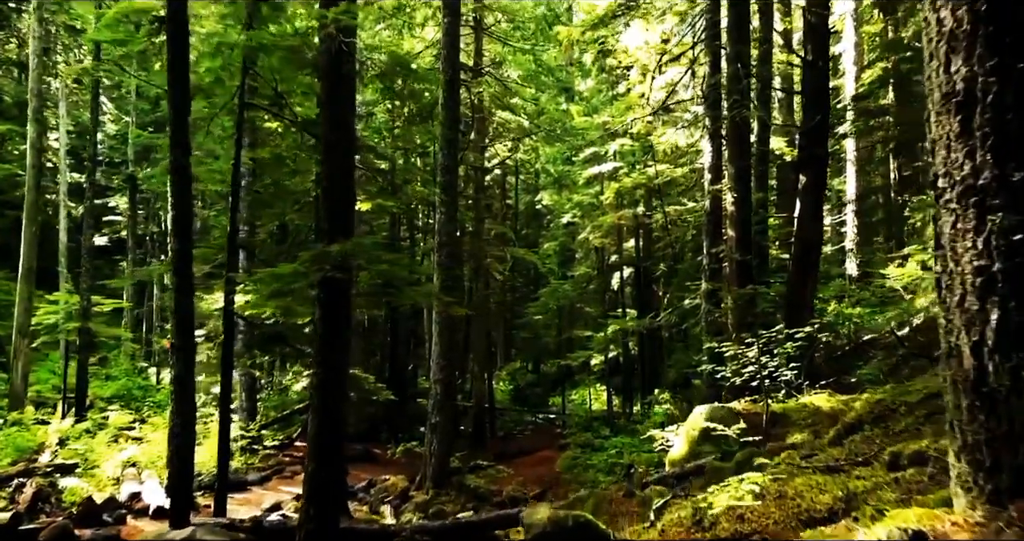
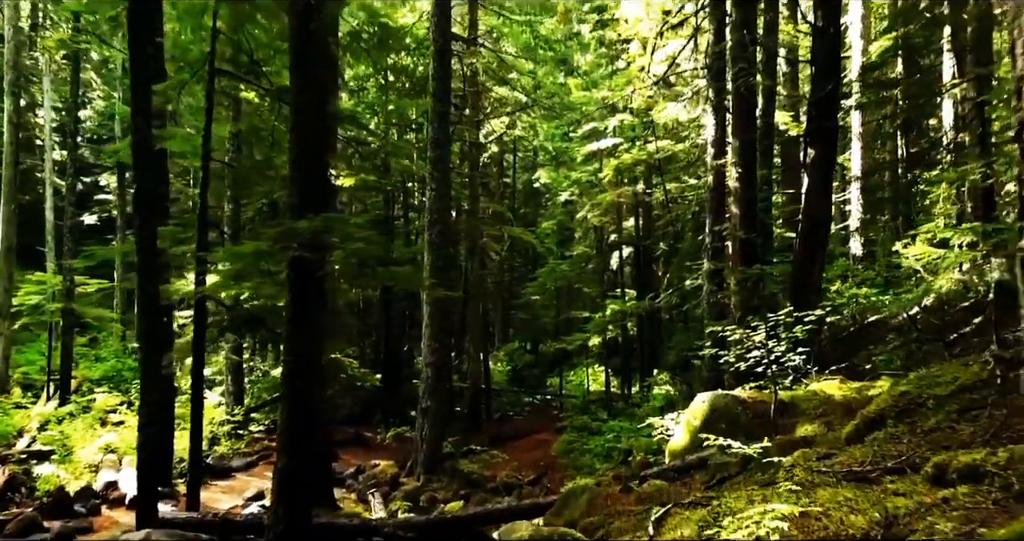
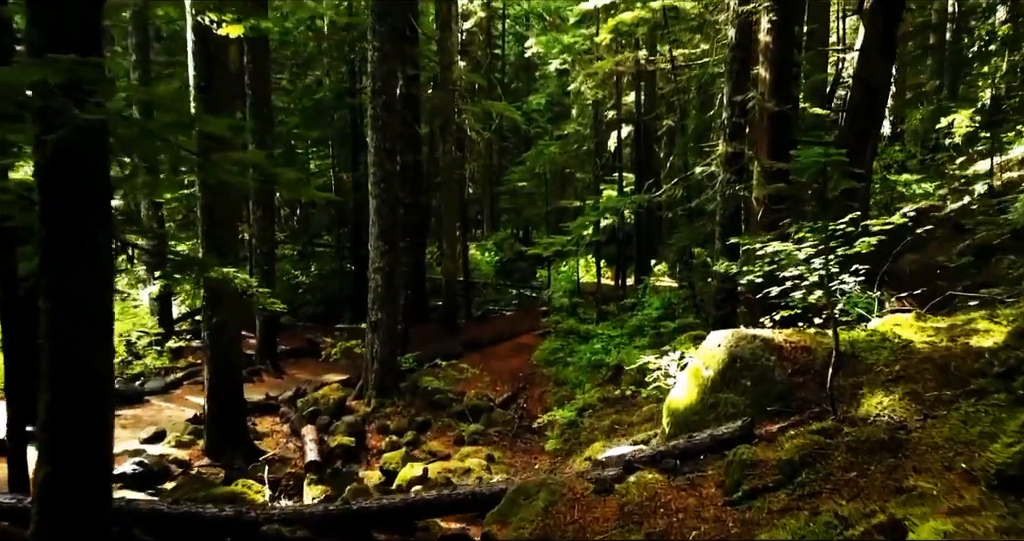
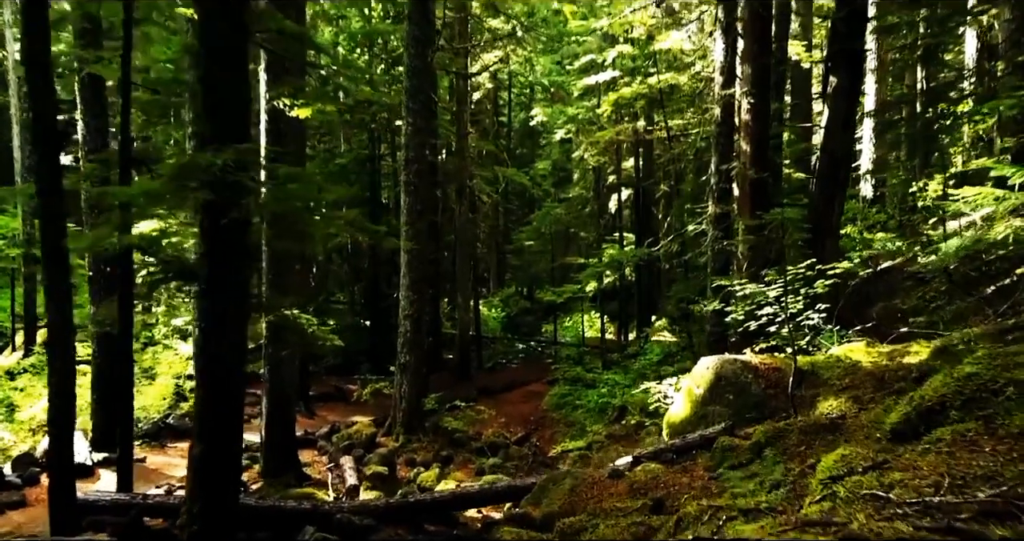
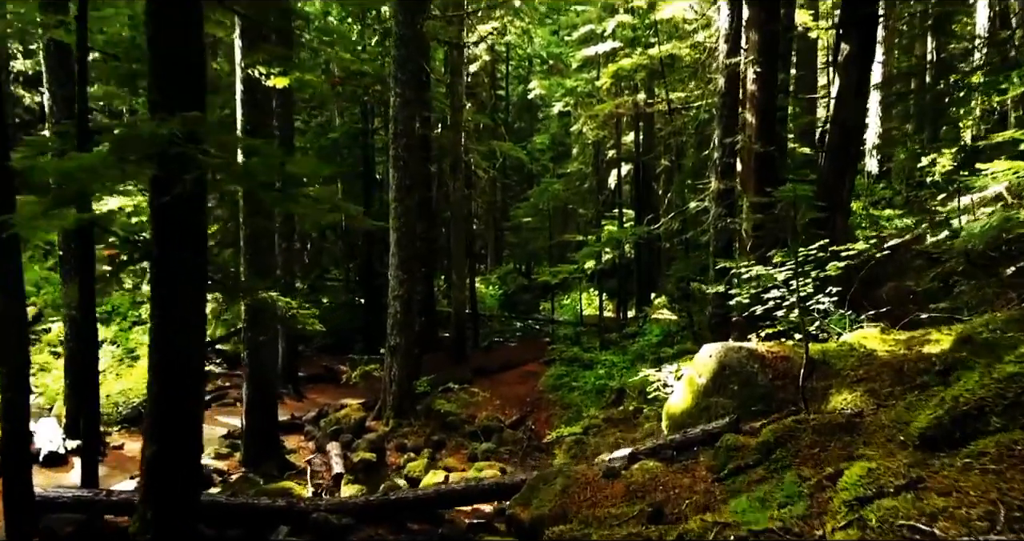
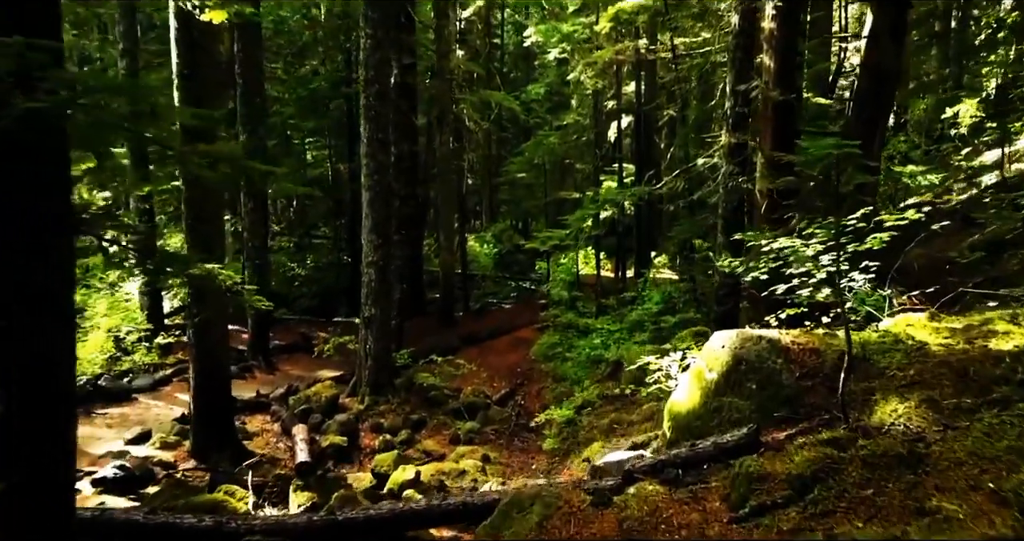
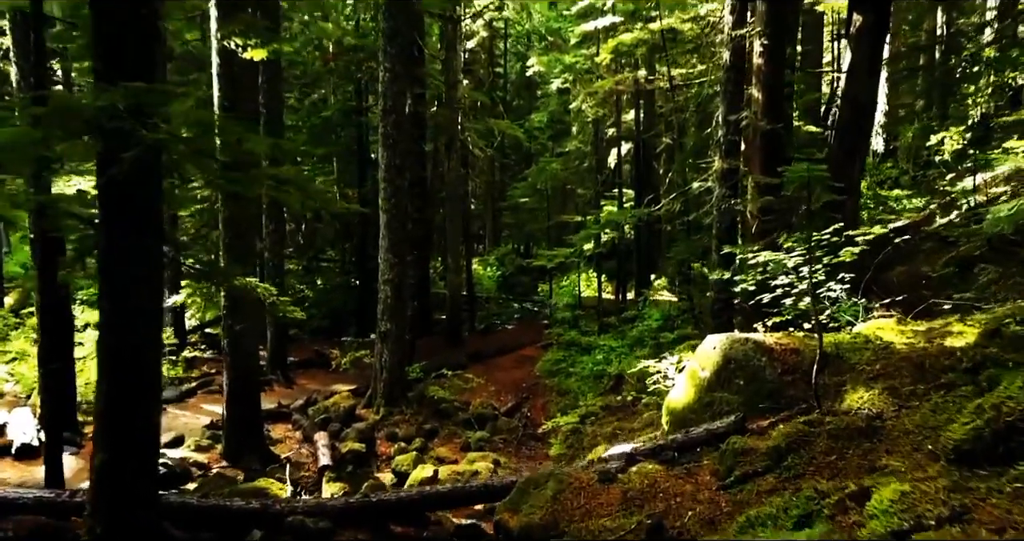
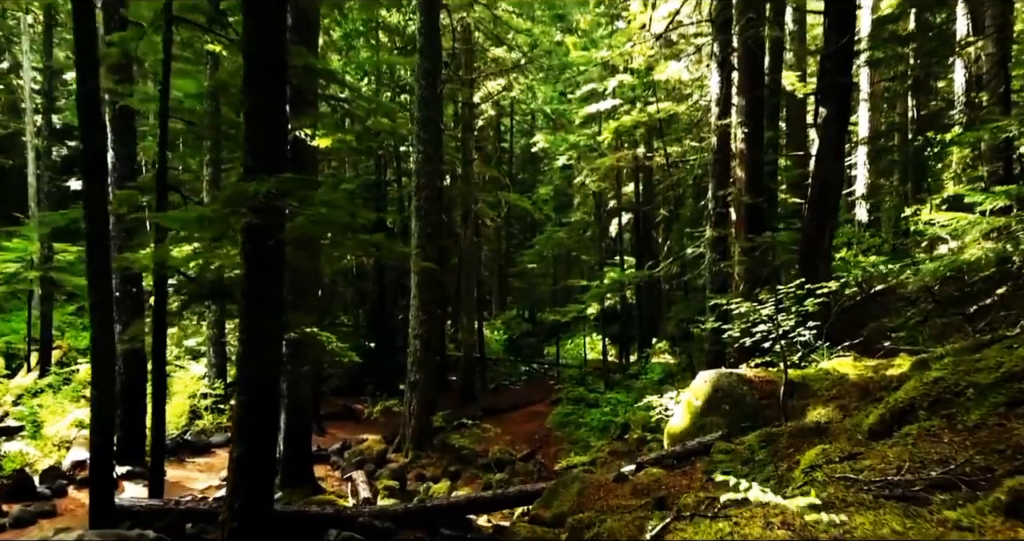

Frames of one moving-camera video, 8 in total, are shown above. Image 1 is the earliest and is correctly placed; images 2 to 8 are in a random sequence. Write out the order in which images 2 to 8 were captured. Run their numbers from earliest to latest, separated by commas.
2, 8, 4, 5, 7, 3, 6
